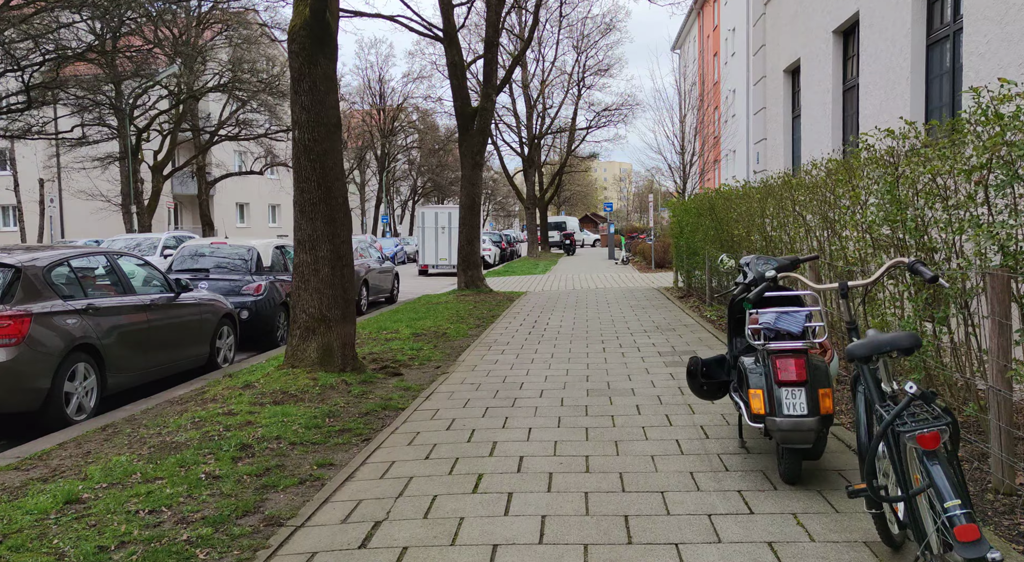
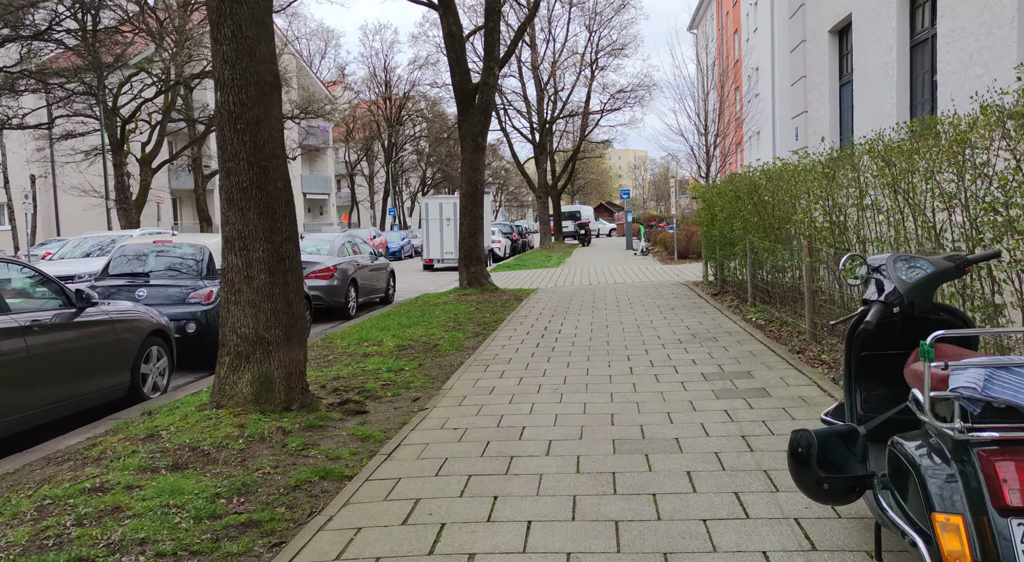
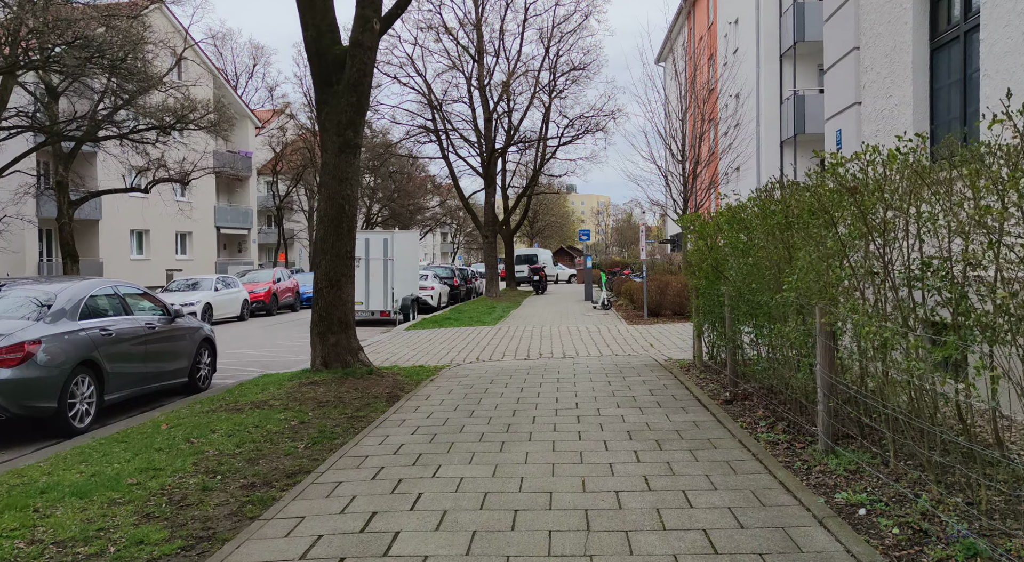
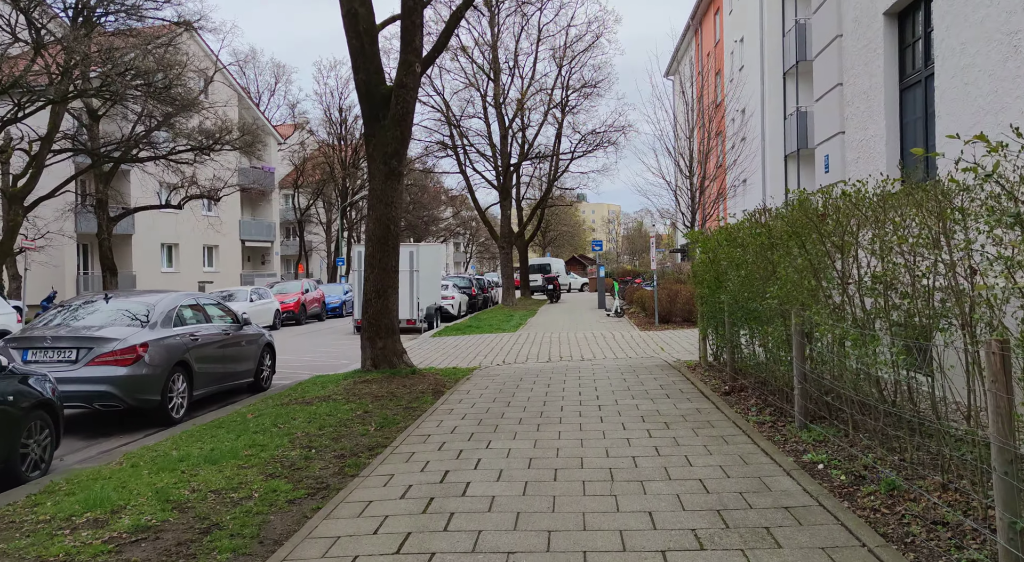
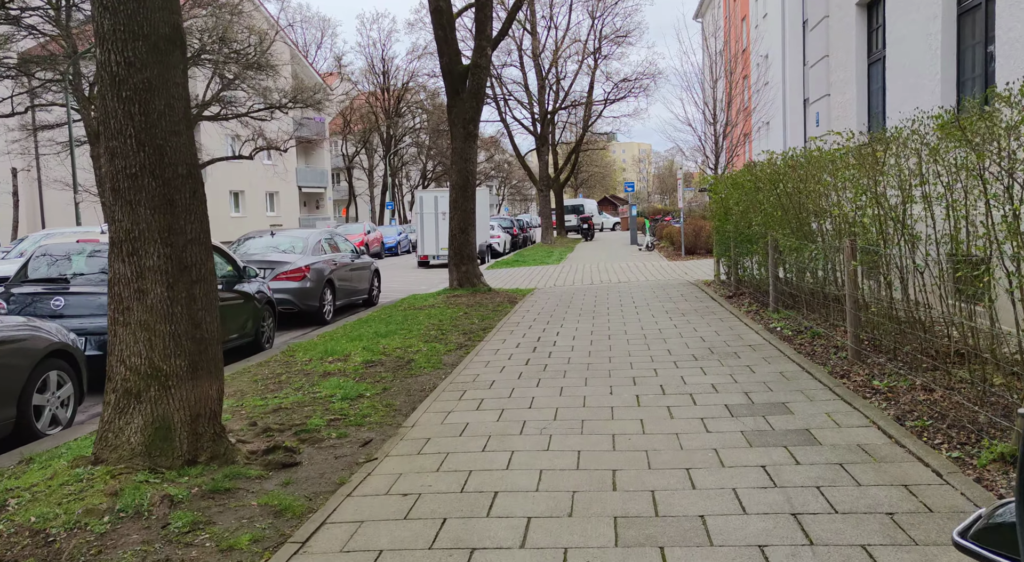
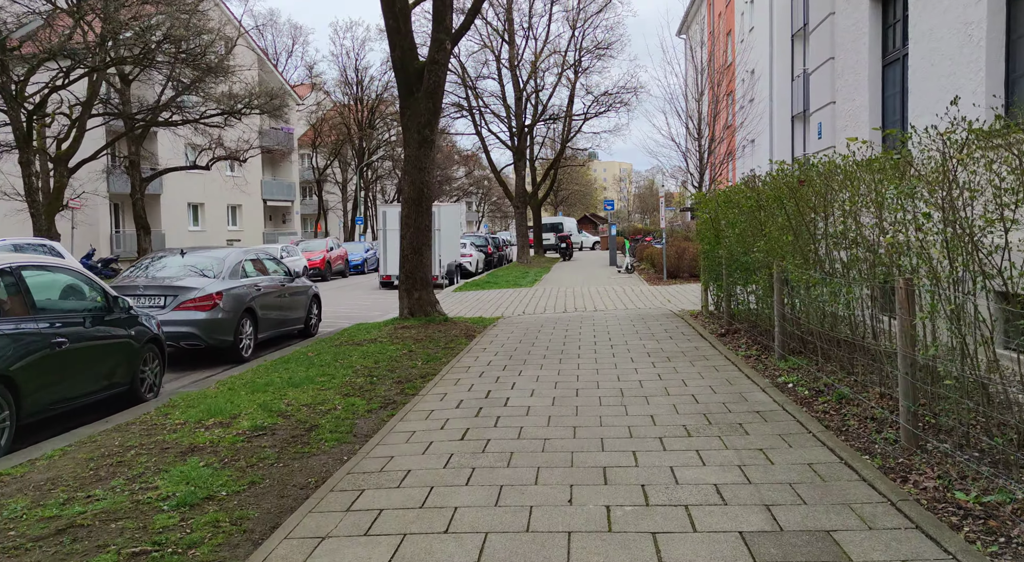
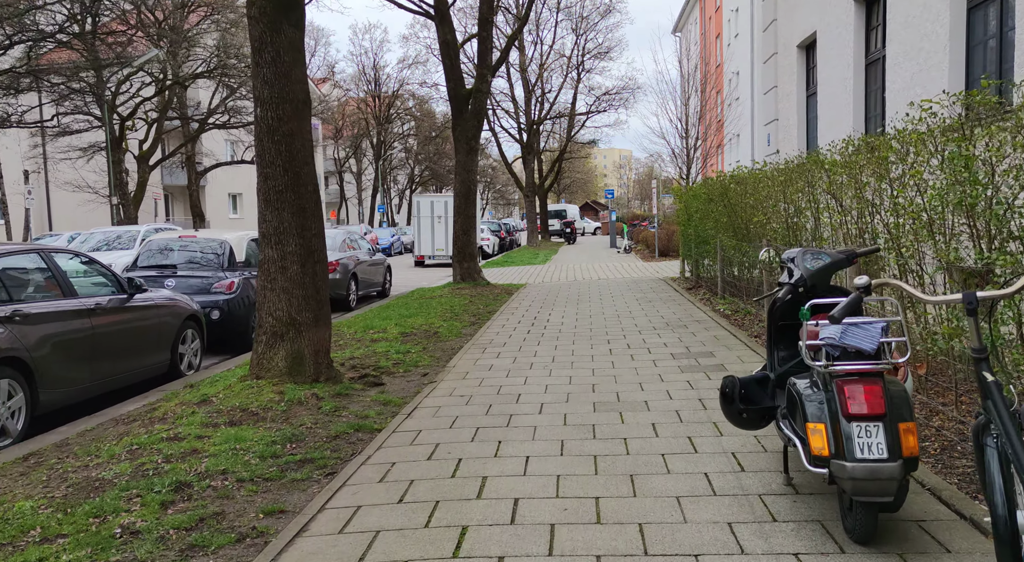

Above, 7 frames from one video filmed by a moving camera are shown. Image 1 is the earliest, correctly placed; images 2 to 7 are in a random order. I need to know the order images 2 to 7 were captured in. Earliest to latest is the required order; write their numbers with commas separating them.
7, 2, 5, 6, 4, 3
